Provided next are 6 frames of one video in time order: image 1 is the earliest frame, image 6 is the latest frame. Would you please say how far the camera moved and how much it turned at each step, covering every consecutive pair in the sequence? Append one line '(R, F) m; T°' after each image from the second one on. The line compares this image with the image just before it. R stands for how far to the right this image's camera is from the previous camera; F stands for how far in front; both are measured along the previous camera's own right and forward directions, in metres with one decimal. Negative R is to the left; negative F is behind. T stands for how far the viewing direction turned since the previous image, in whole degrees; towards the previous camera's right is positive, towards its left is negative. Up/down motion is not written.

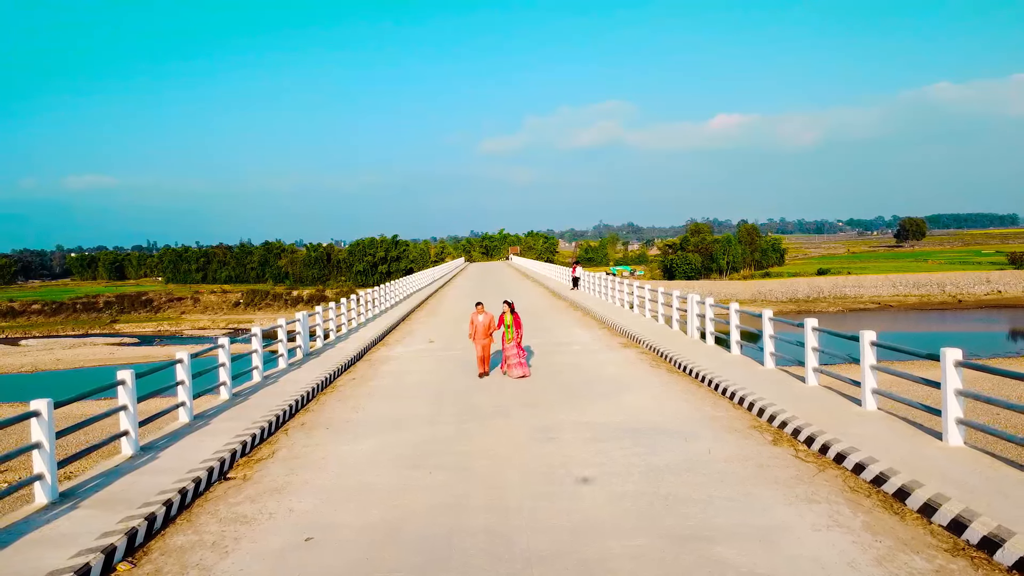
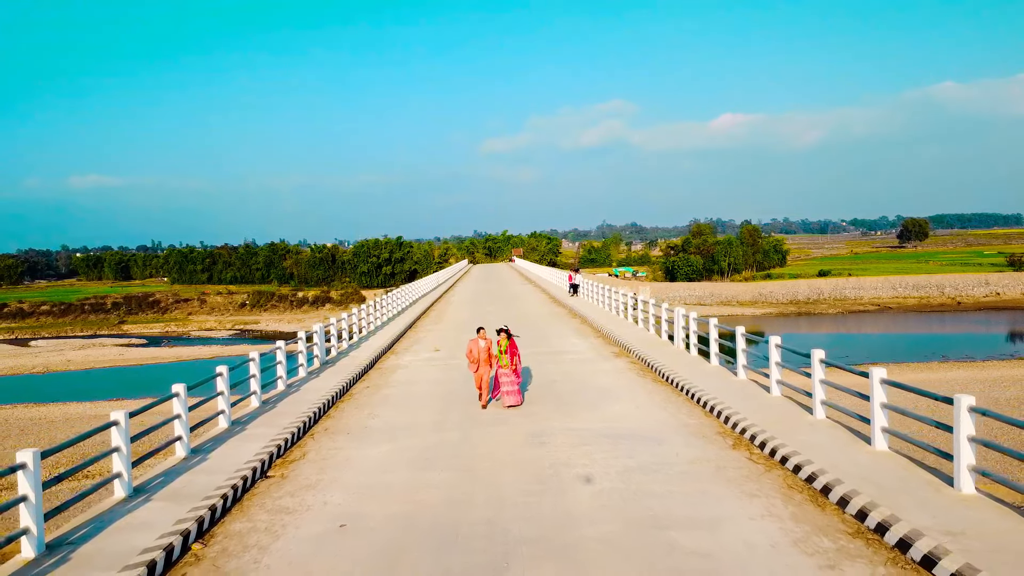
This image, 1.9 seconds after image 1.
(0.0, -0.6) m; 0°
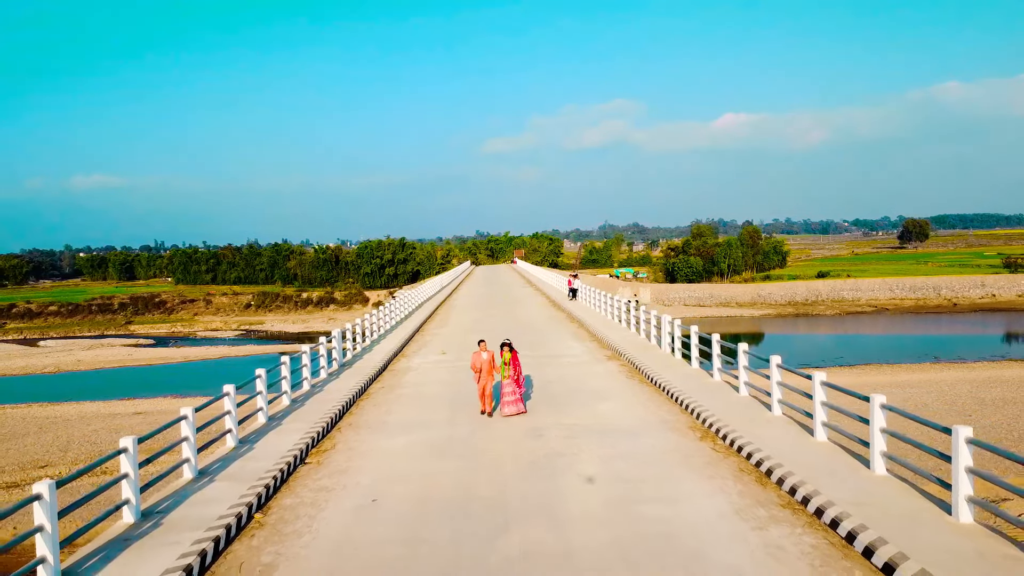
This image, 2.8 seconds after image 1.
(0.0, -0.7) m; 0°
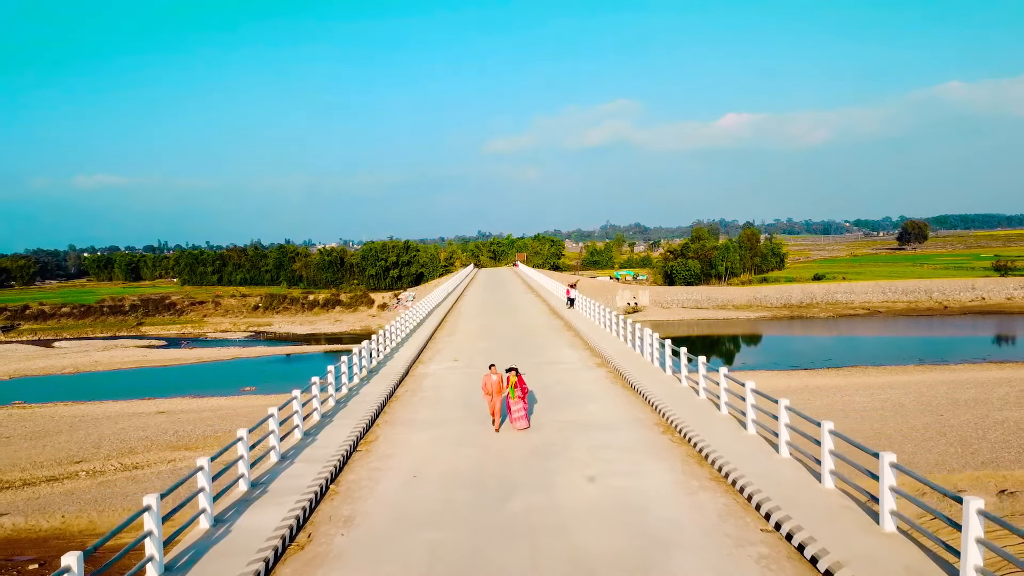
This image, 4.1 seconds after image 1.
(0.0, -1.5) m; 0°
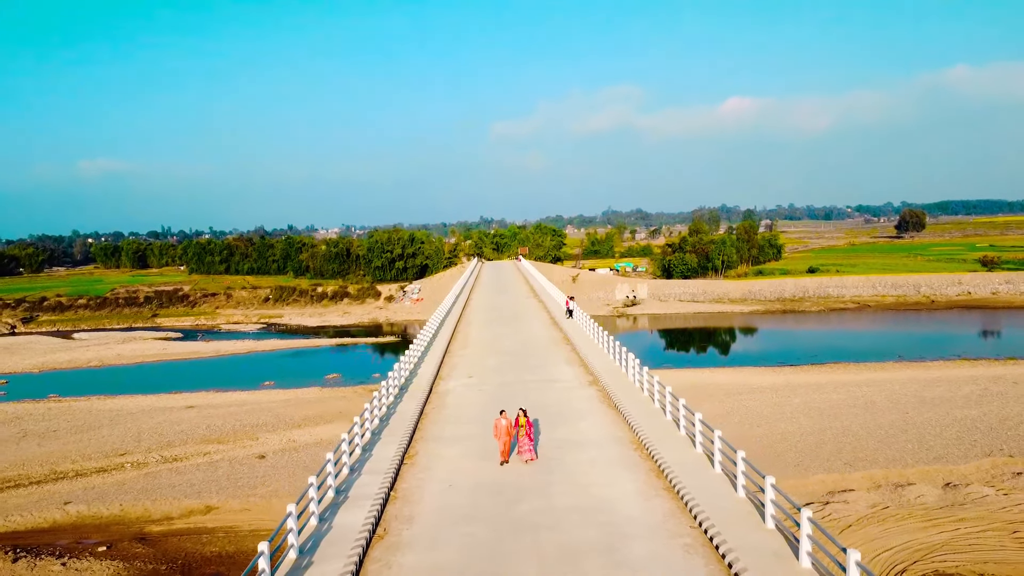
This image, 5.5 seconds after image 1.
(-0.1, -2.0) m; 0°
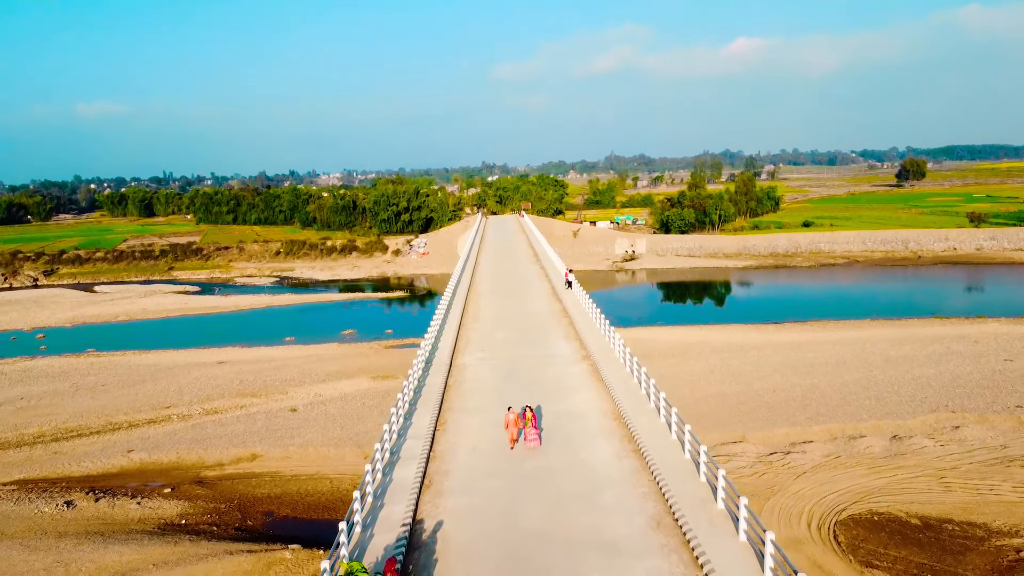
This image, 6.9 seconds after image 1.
(-0.1, -2.3) m; 0°
